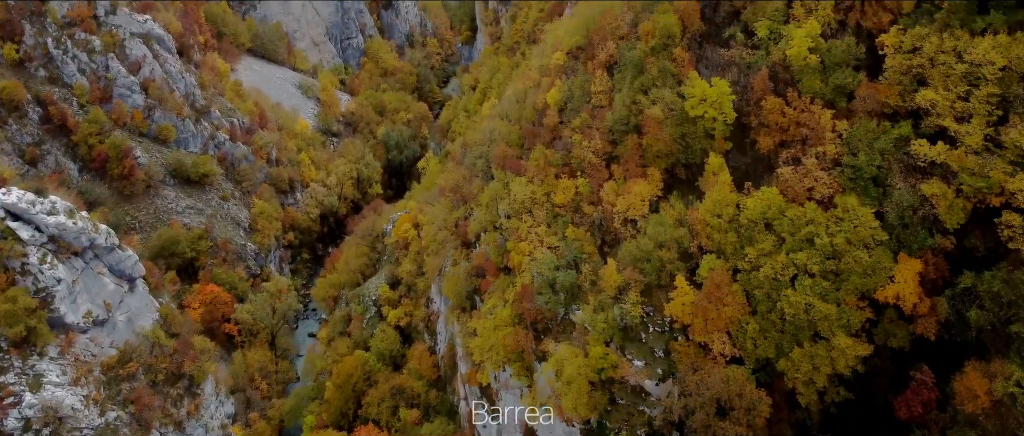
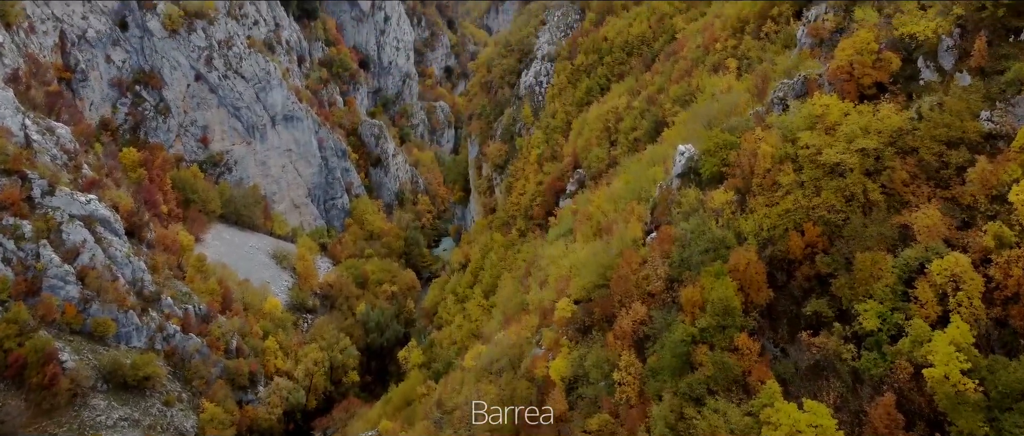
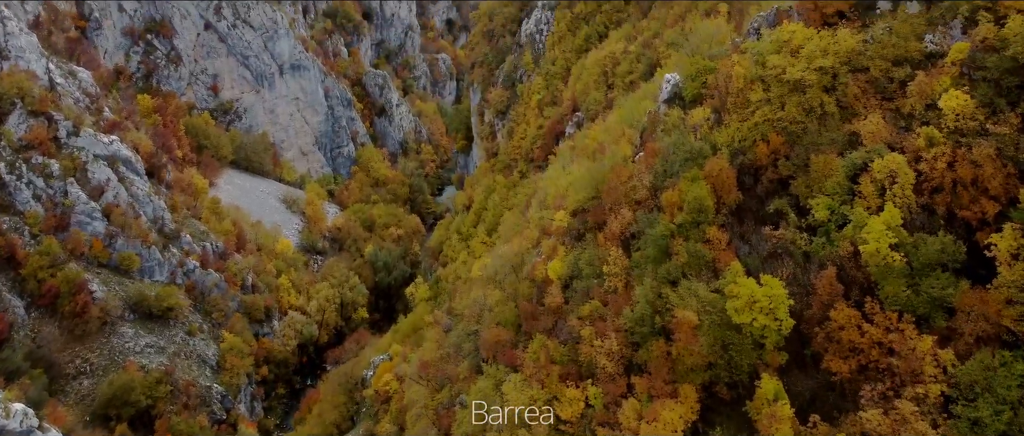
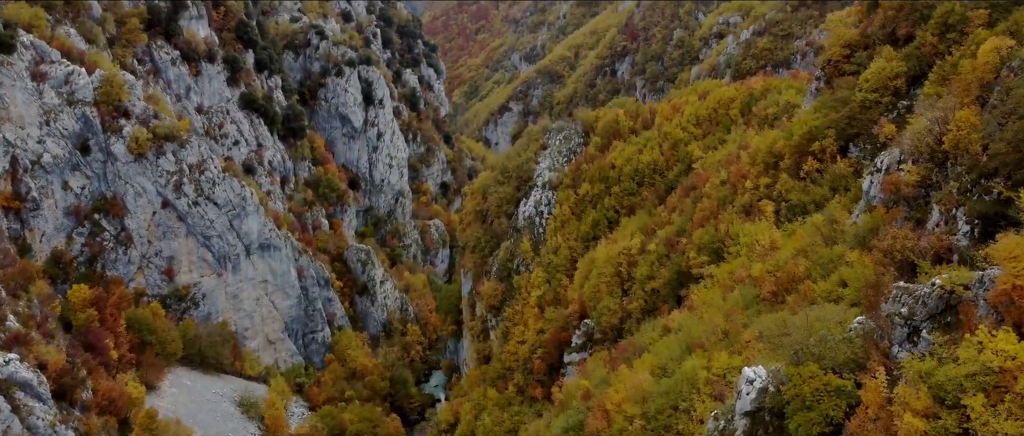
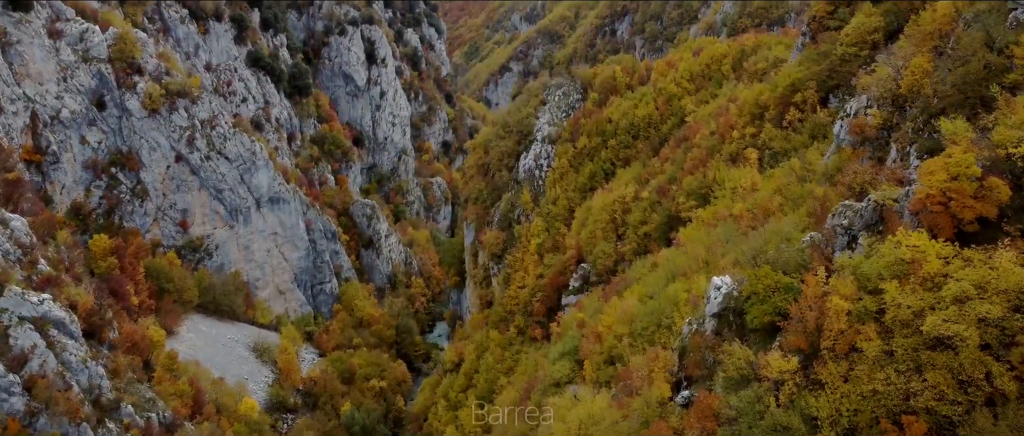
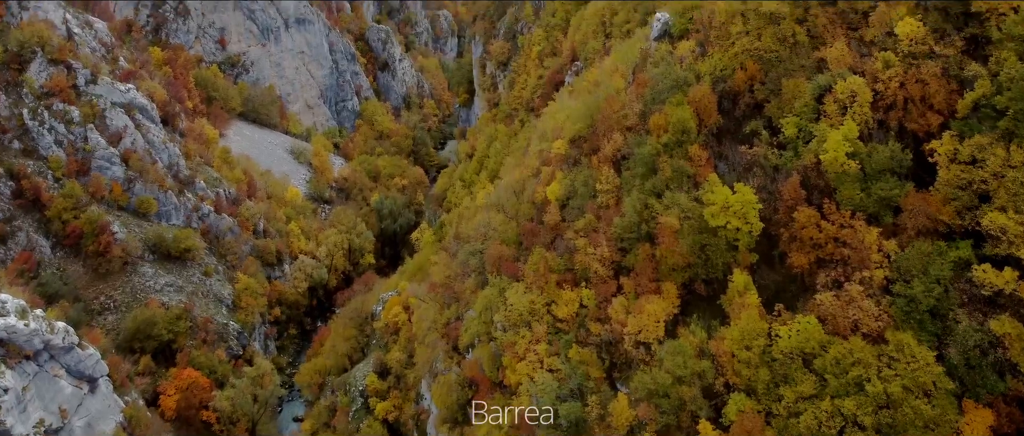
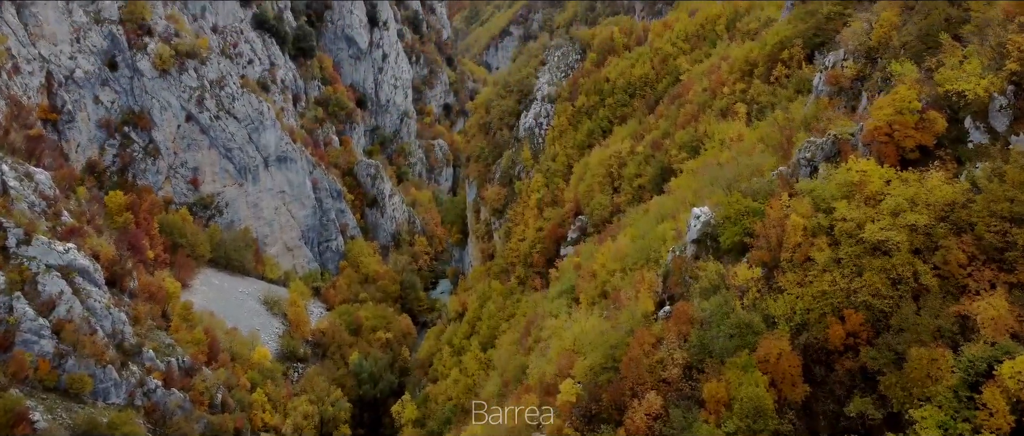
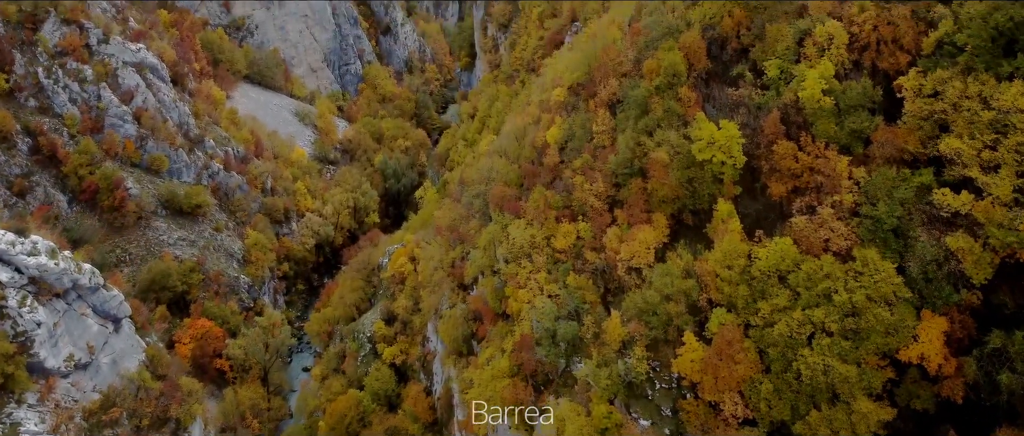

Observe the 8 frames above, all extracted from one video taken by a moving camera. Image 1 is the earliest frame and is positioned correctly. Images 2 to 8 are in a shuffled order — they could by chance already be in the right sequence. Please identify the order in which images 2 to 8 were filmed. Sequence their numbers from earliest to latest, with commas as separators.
8, 6, 3, 2, 7, 5, 4
